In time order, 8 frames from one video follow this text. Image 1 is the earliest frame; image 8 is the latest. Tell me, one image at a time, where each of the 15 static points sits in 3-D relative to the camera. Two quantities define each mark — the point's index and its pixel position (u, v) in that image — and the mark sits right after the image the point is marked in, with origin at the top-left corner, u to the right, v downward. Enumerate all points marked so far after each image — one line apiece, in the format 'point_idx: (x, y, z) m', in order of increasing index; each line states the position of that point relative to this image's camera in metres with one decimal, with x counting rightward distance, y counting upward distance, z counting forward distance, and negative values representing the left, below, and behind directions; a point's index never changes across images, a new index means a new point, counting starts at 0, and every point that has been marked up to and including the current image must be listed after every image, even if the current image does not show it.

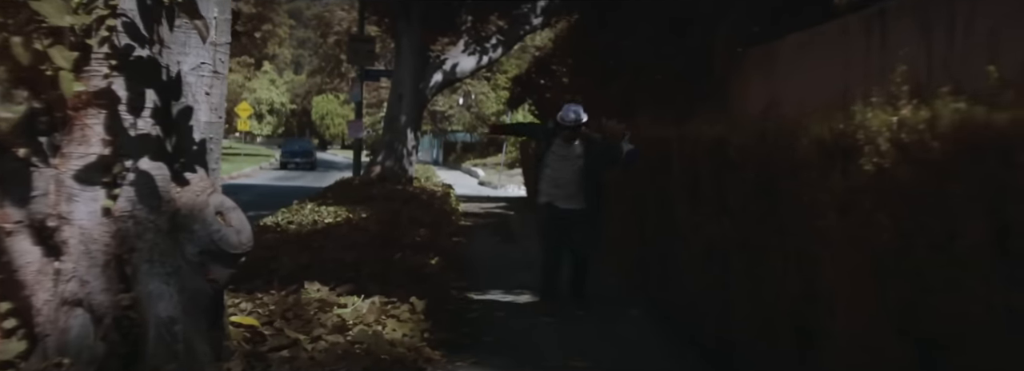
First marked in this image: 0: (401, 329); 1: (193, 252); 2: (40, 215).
0: (-0.7, -0.9, +5.9) m
1: (-1.5, -0.3, +4.5) m
2: (-2.1, -0.1, +4.3) m
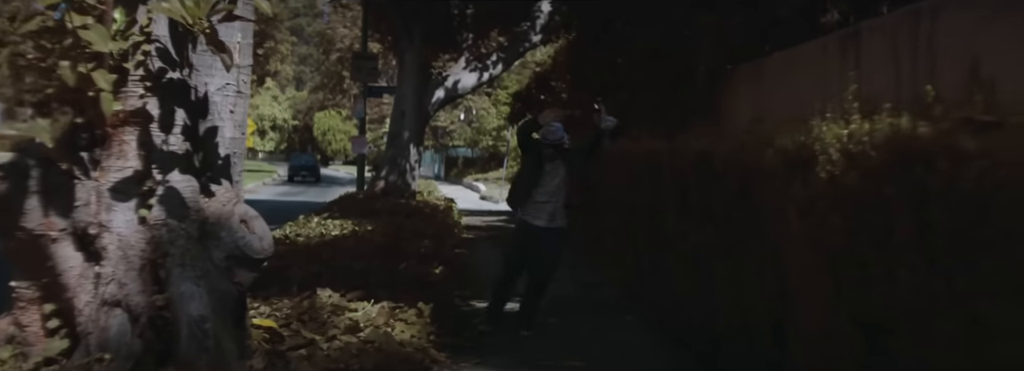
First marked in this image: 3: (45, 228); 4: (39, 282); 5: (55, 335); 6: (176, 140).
0: (-0.7, -1.0, +6.3) m
1: (-1.5, -0.4, +4.9) m
2: (-2.1, -0.2, +4.7) m
3: (-2.3, -0.2, +4.7) m
4: (-2.4, -0.5, +4.9) m
5: (-2.4, -0.8, +5.0) m
6: (-1.7, +0.2, +4.9) m
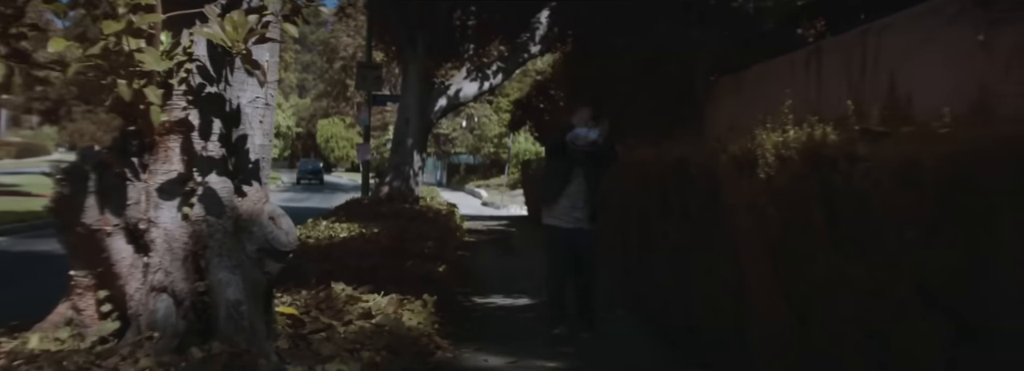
0: (-0.7, -1.0, +7.0) m
1: (-1.5, -0.4, +5.6) m
2: (-2.2, -0.2, +5.4) m
3: (-2.3, -0.2, +5.4) m
4: (-2.5, -0.5, +5.6) m
5: (-2.4, -0.8, +5.7) m
6: (-1.8, +0.2, +5.6) m
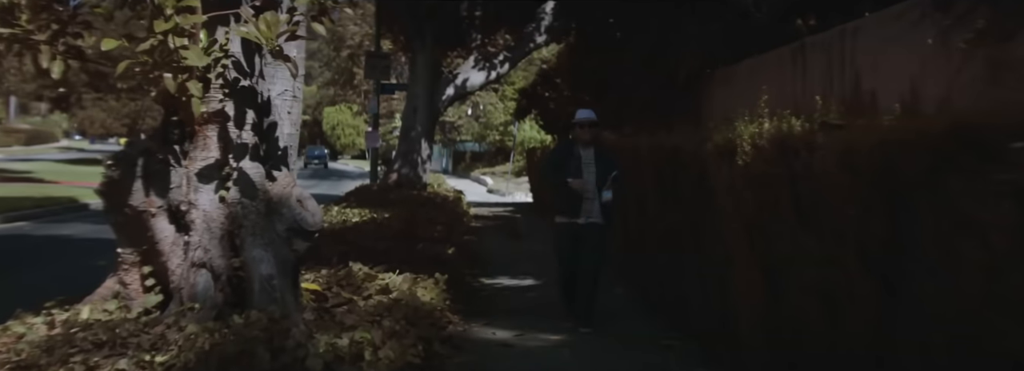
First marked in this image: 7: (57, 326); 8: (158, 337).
0: (-0.7, -0.9, +7.6) m
1: (-1.5, -0.3, +6.1) m
2: (-2.1, -0.1, +6.0) m
3: (-2.3, -0.1, +6.0) m
4: (-2.4, -0.4, +6.2) m
5: (-2.4, -0.7, +6.2) m
6: (-1.7, +0.3, +6.1) m
7: (-2.8, -0.9, +5.9) m
8: (-2.0, -0.9, +5.4) m
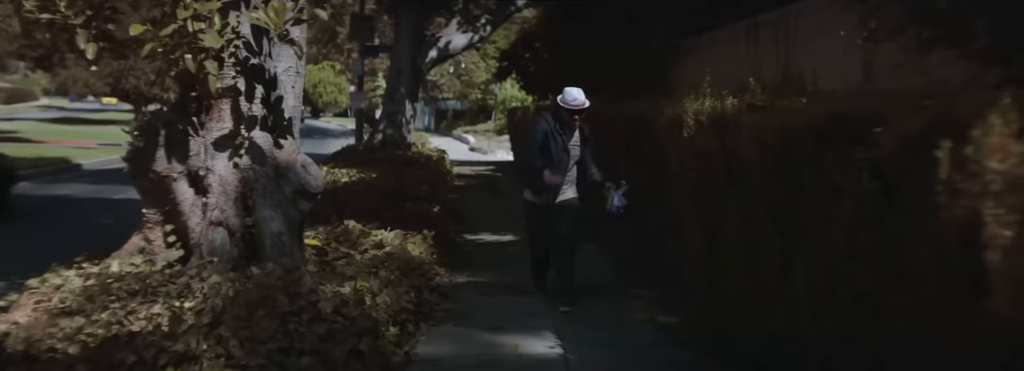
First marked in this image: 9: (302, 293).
0: (-0.8, -0.6, +8.4) m
1: (-1.6, 0.0, +6.9) m
2: (-2.3, +0.1, +6.8) m
3: (-2.4, +0.1, +6.7) m
4: (-2.6, -0.2, +7.0) m
5: (-2.5, -0.4, +7.0) m
6: (-1.8, +0.6, +6.9) m
7: (-3.0, -0.6, +6.7) m
8: (-2.2, -0.7, +6.2) m
9: (-1.2, -0.6, +5.6) m
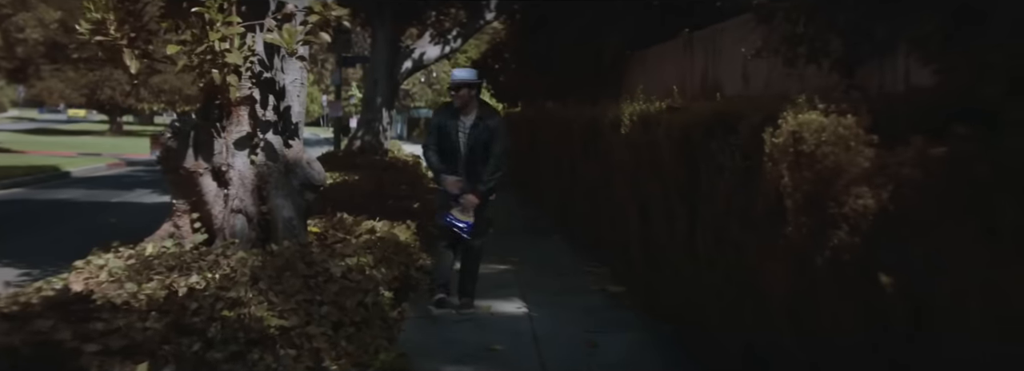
0: (-1.1, -0.5, +9.7) m
1: (-1.9, 0.0, +8.2) m
2: (-2.5, +0.2, +8.1) m
3: (-2.7, +0.2, +8.0) m
4: (-2.8, -0.1, +8.2) m
5: (-2.7, -0.4, +8.3) m
6: (-2.1, +0.6, +8.2) m
7: (-3.2, -0.6, +7.9) m
8: (-2.4, -0.6, +7.5) m
9: (-1.4, -0.6, +6.9) m
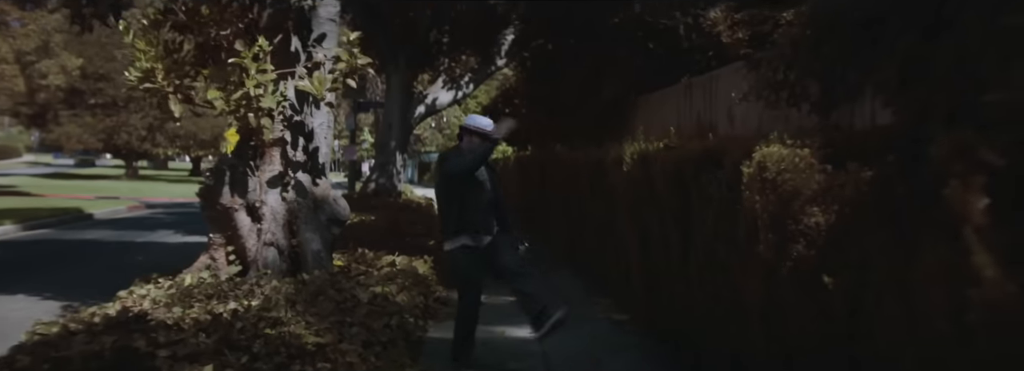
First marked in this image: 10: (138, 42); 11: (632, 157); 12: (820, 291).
0: (-1.0, -0.9, +10.4) m
1: (-1.8, -0.3, +8.9) m
2: (-2.4, -0.1, +8.7) m
3: (-2.6, -0.2, +8.7) m
4: (-2.7, -0.4, +8.9) m
5: (-2.6, -0.7, +8.9) m
6: (-2.0, +0.3, +8.9) m
7: (-3.1, -0.9, +8.6) m
8: (-2.3, -0.9, +8.2) m
9: (-1.3, -0.8, +7.5) m
10: (-3.3, +1.3, +8.4) m
11: (+1.0, +0.2, +7.4) m
12: (+1.3, -0.4, +3.9) m
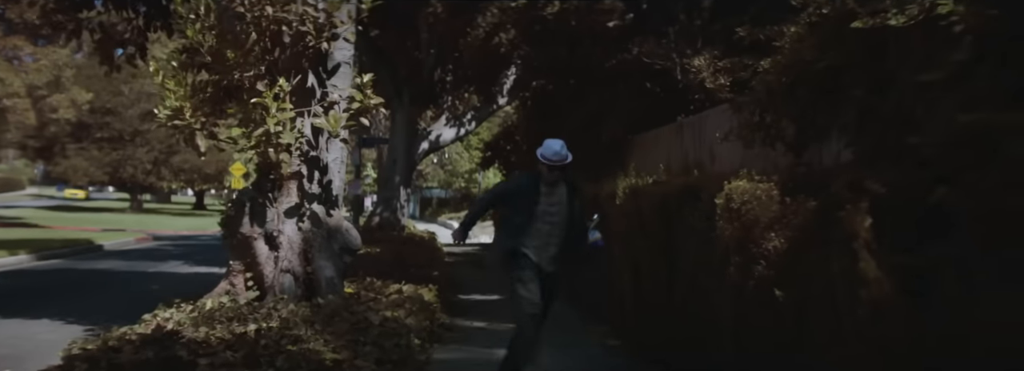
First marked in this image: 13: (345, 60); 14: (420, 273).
0: (-1.0, -1.3, +10.9) m
1: (-1.7, -0.6, +9.5) m
2: (-2.4, -0.4, +9.3) m
3: (-2.6, -0.5, +9.3) m
4: (-2.7, -0.8, +9.5) m
5: (-2.6, -1.0, +9.5) m
6: (-2.0, 0.0, +9.5) m
7: (-3.1, -1.2, +9.1) m
8: (-2.3, -1.2, +8.7) m
9: (-1.3, -1.1, +8.1) m
10: (-3.3, +1.0, +9.1) m
11: (+1.0, 0.0, +8.1) m
12: (+1.3, -0.6, +4.5) m
13: (-1.7, +1.3, +9.8) m
14: (-1.3, -1.2, +13.5) m
